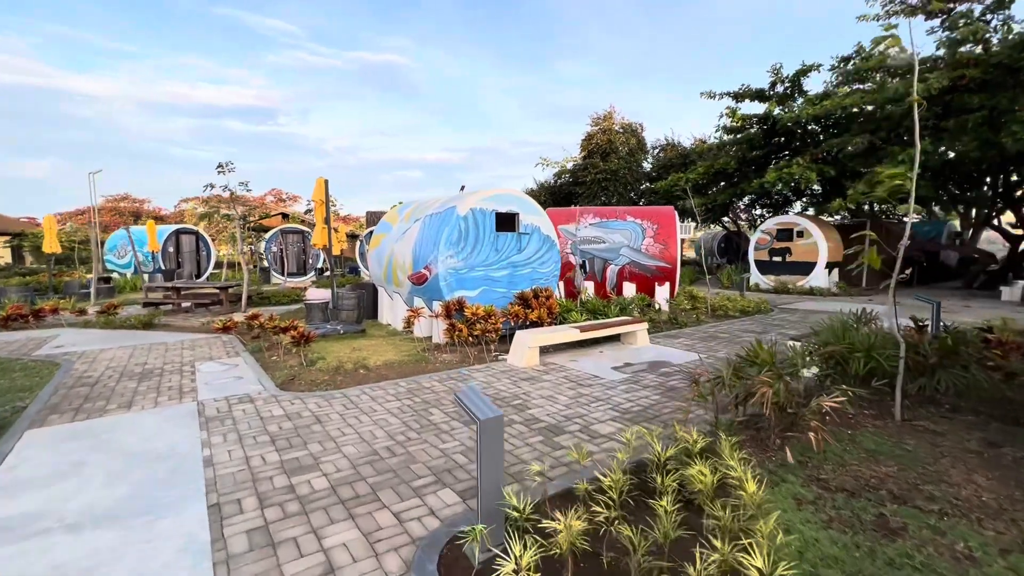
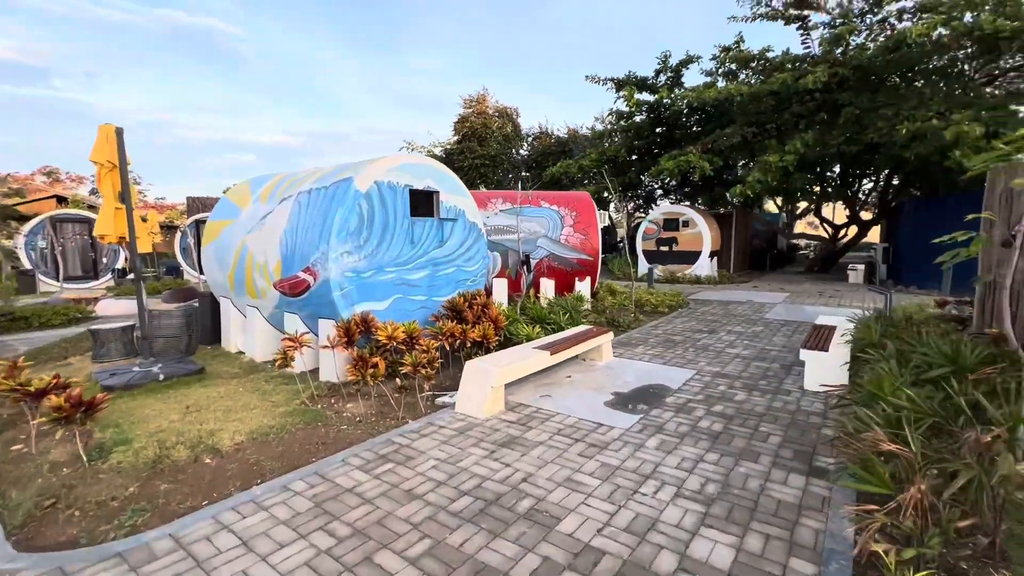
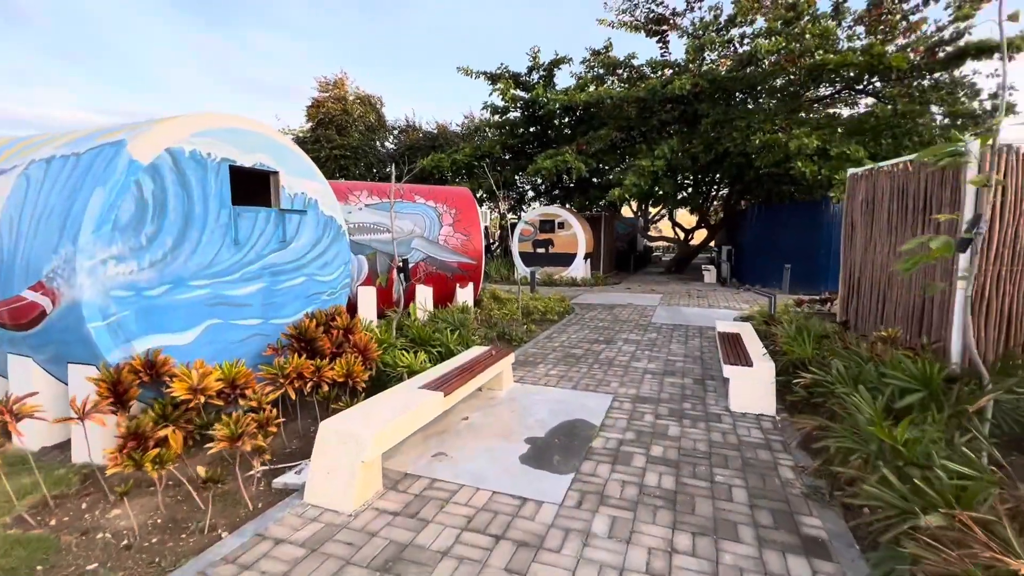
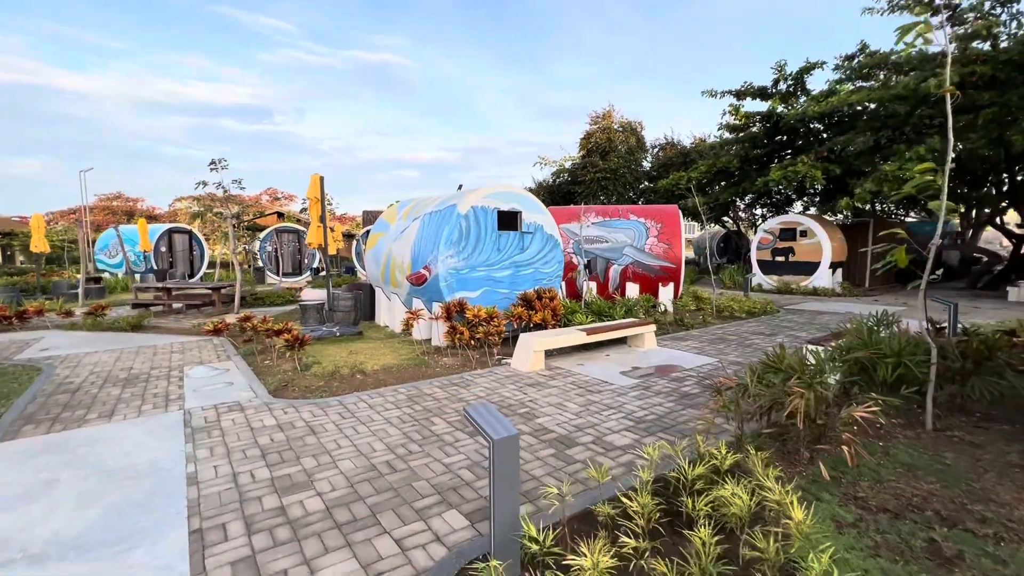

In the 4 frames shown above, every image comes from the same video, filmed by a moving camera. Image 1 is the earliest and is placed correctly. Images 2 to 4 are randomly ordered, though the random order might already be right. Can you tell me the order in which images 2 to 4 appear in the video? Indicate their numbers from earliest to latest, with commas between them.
4, 2, 3
